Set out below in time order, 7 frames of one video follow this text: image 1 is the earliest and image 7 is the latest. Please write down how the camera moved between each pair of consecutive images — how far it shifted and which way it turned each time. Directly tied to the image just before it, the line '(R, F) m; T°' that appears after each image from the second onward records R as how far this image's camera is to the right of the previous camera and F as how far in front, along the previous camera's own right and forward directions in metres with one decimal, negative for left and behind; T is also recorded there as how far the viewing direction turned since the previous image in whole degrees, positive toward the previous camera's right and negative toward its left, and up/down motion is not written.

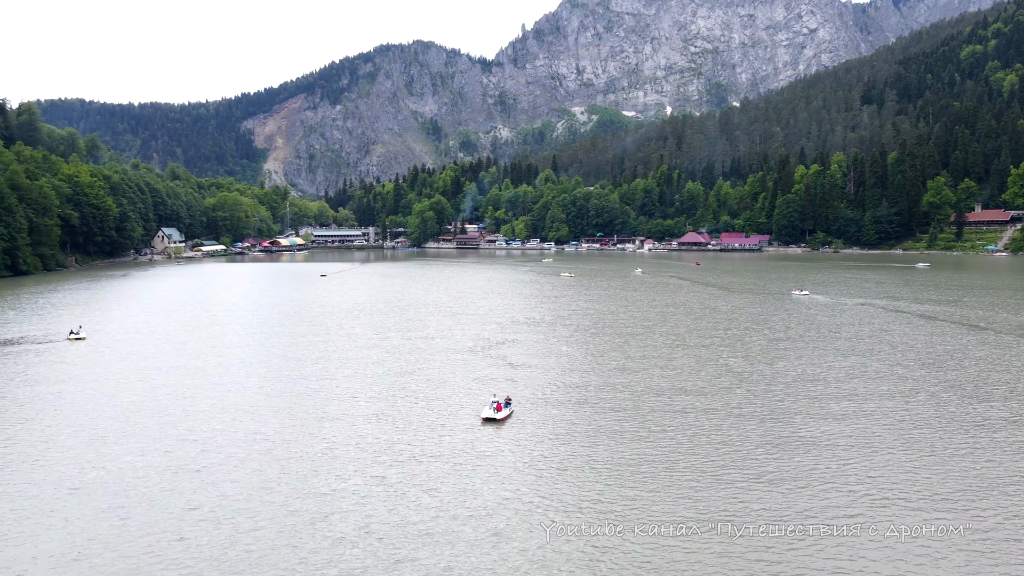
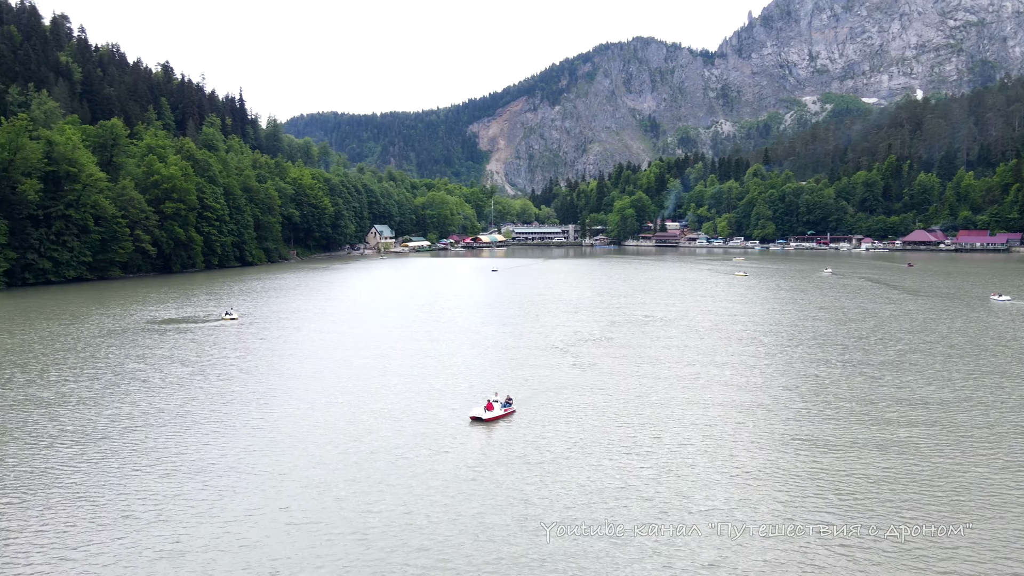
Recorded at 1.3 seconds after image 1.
(+6.0, +1.9) m; -17°
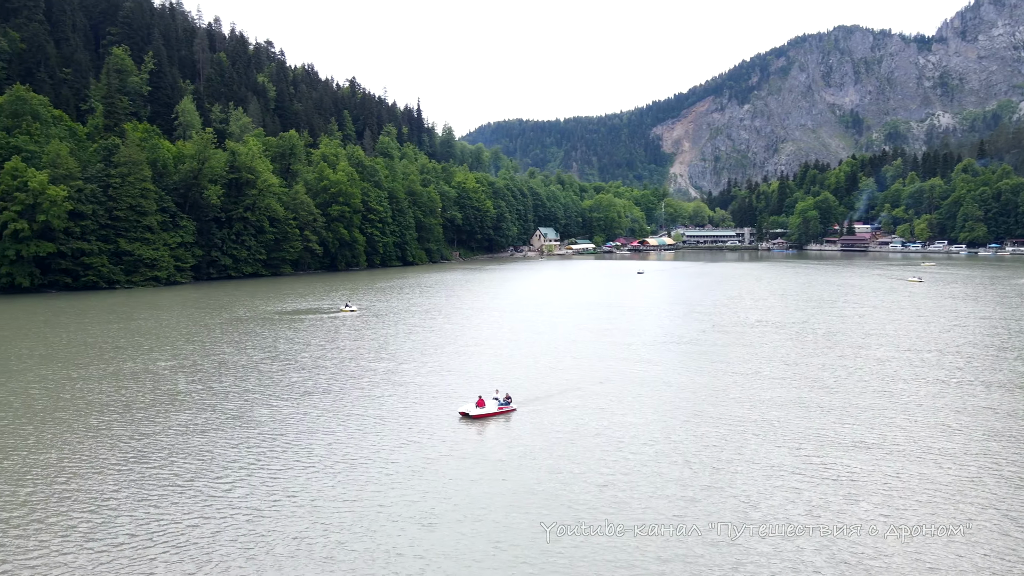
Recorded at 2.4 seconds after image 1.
(+4.8, +1.4) m; -14°
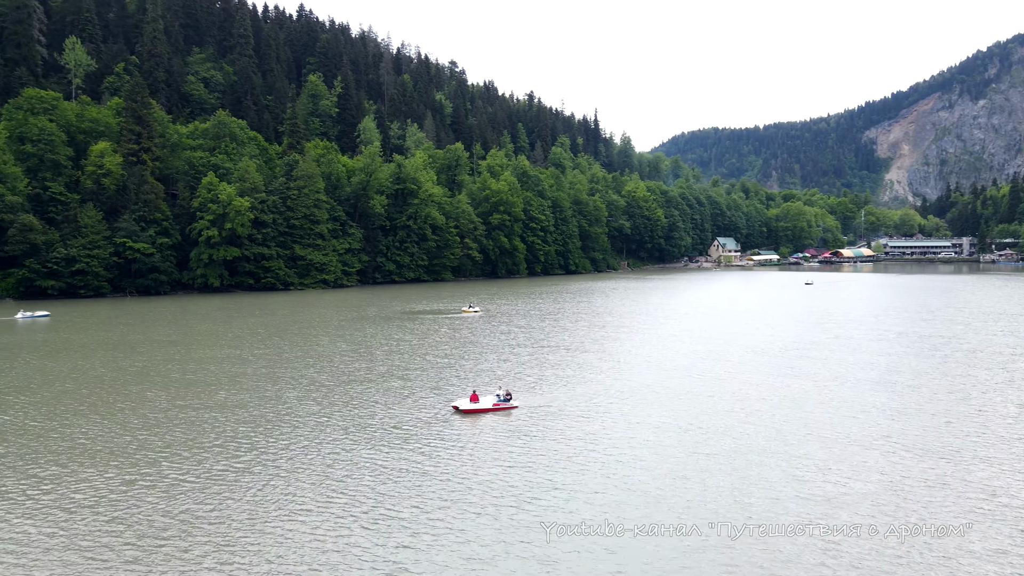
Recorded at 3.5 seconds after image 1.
(+4.7, +1.4) m; -15°
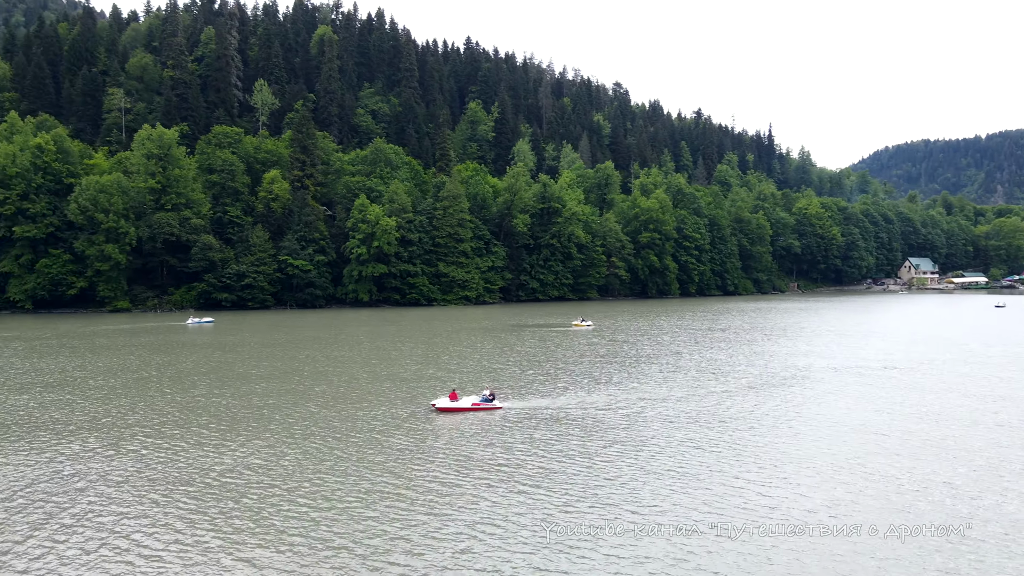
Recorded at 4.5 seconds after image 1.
(+4.7, +1.3) m; -14°
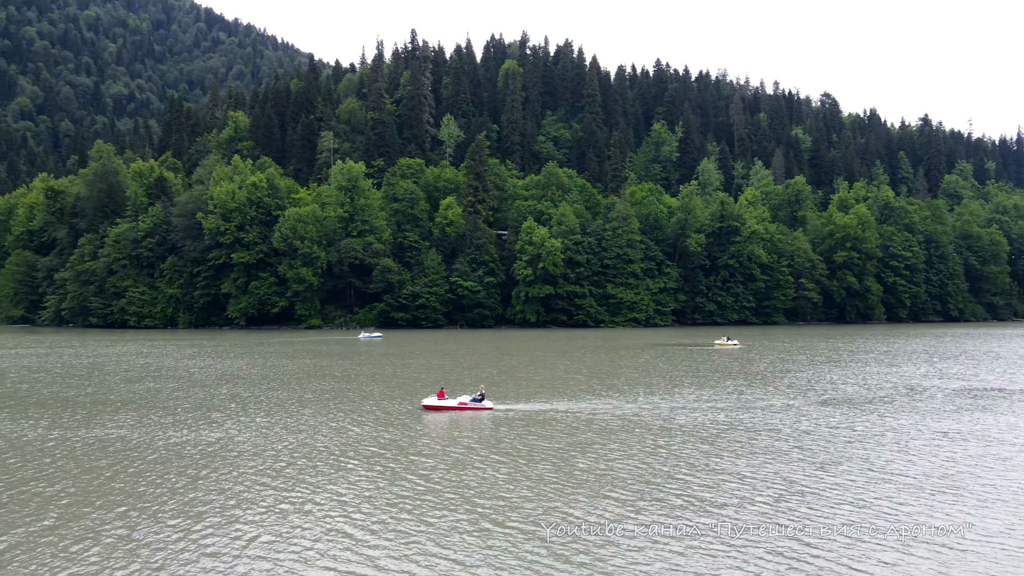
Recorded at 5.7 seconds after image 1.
(+4.9, +1.6) m; -17°
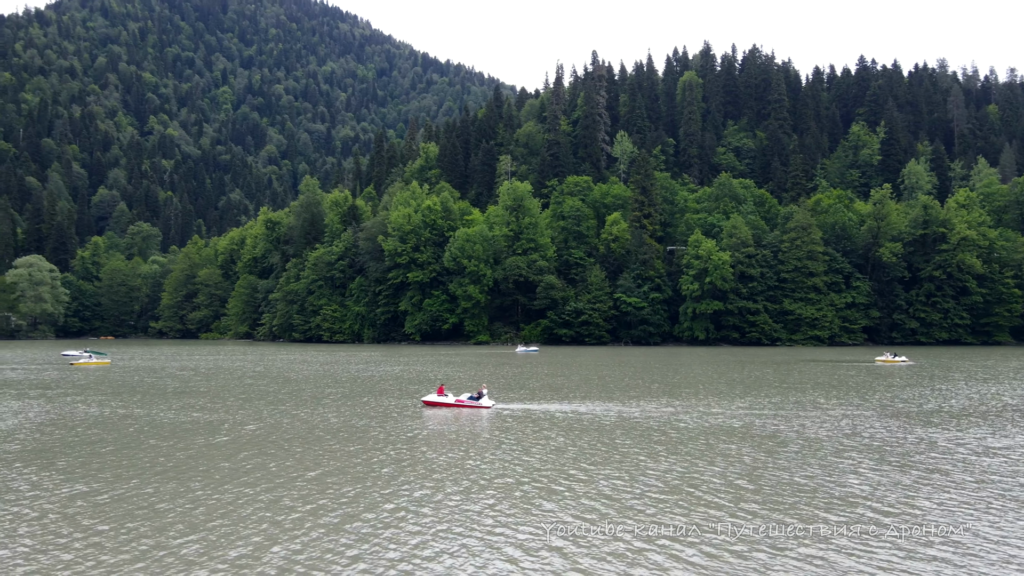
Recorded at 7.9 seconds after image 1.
(+4.5, +1.3) m; -16°
